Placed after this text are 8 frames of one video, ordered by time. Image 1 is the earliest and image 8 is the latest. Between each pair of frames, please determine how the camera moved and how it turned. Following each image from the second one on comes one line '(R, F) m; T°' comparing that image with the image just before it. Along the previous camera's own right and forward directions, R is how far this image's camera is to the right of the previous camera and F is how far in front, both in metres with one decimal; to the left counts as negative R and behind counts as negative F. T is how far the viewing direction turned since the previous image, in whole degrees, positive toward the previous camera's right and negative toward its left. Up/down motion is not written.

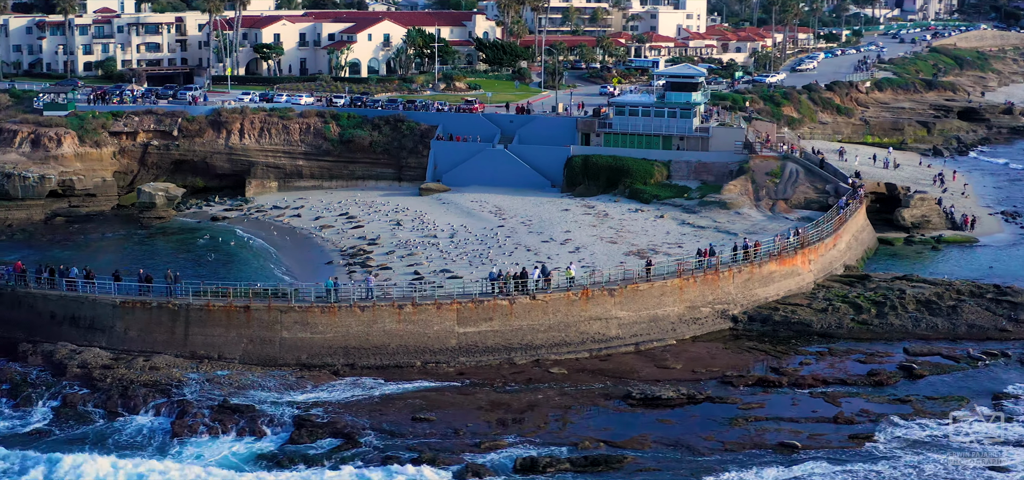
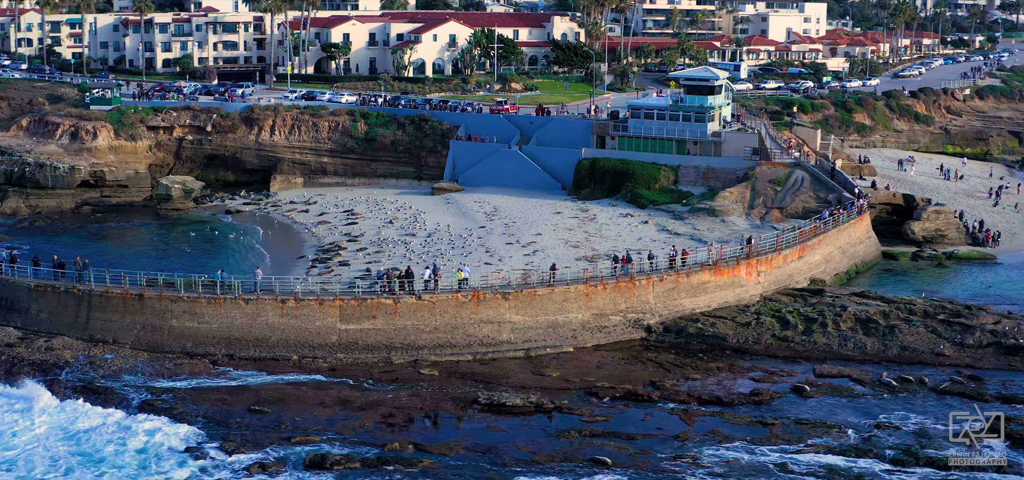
(+8.4, +1.3) m; -10°
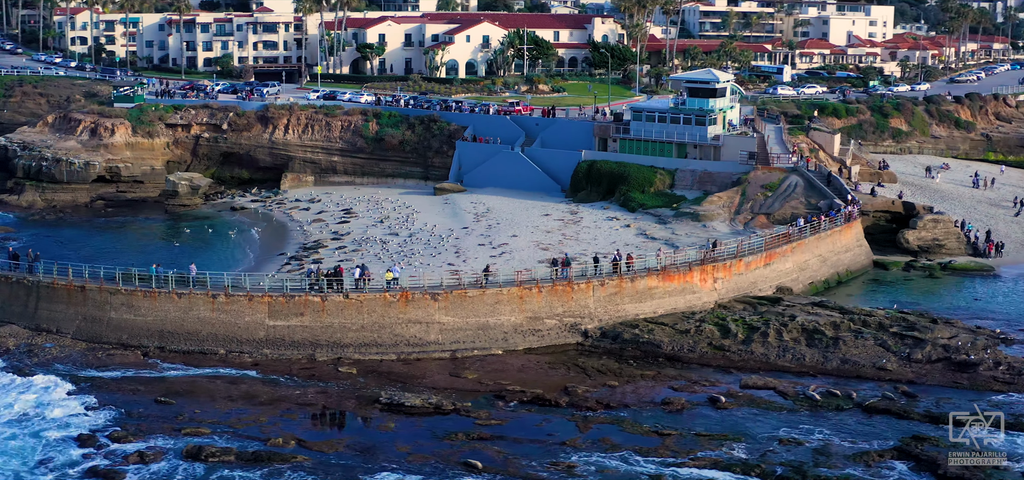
(+4.9, +0.6) m; -5°
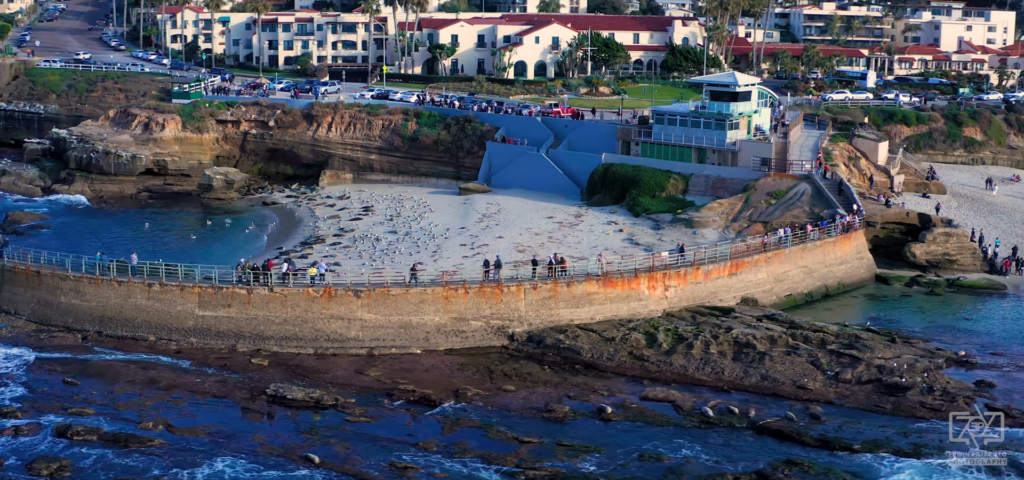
(+6.8, +1.0) m; -9°
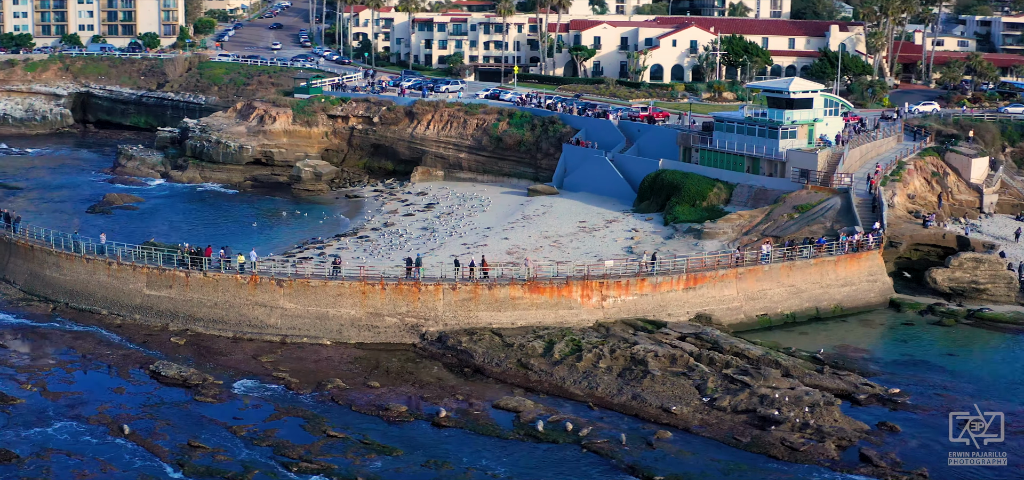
(+10.2, +1.9) m; -14°
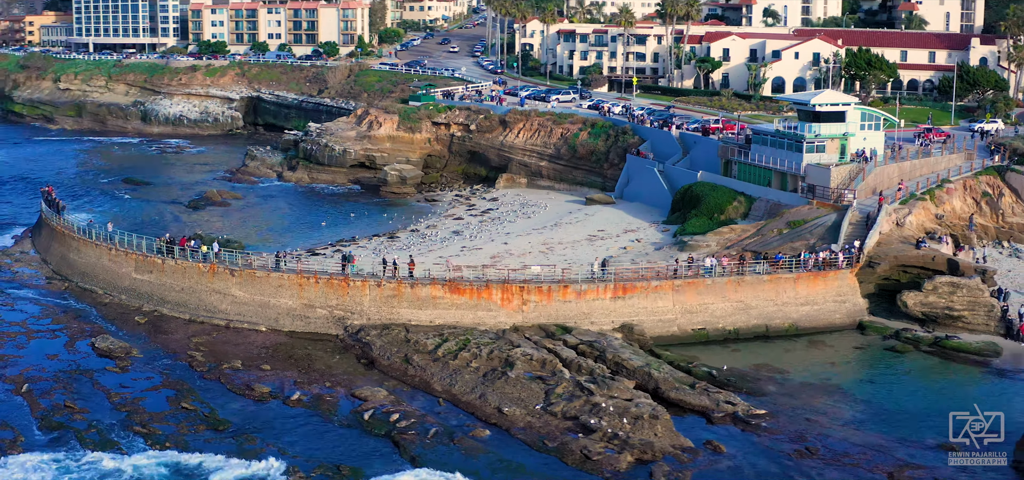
(+10.1, +0.3) m; -14°
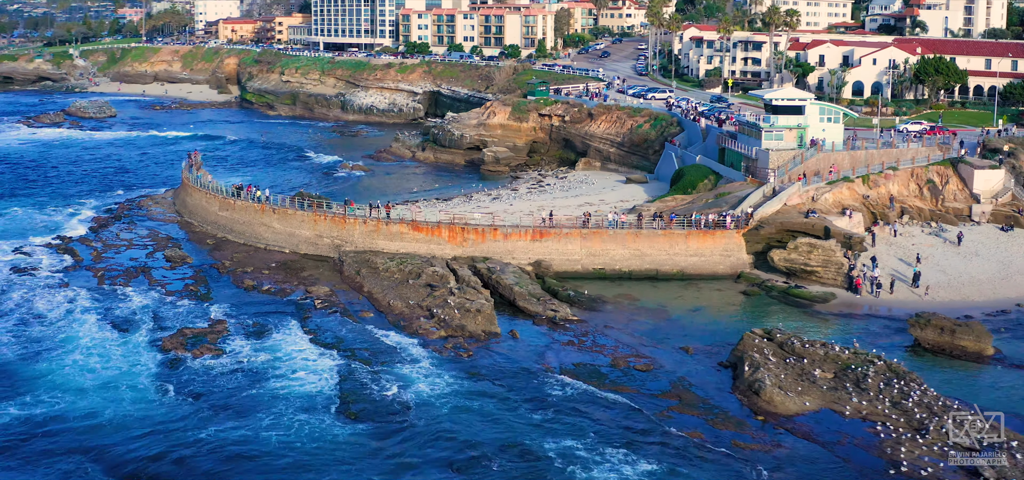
(+13.0, -8.9) m; -14°
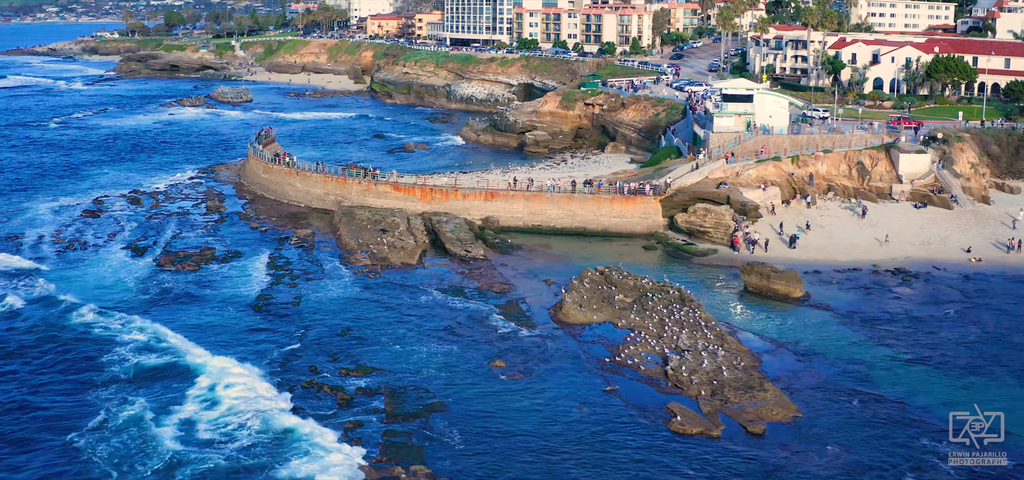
(+11.0, -8.6) m; -10°
